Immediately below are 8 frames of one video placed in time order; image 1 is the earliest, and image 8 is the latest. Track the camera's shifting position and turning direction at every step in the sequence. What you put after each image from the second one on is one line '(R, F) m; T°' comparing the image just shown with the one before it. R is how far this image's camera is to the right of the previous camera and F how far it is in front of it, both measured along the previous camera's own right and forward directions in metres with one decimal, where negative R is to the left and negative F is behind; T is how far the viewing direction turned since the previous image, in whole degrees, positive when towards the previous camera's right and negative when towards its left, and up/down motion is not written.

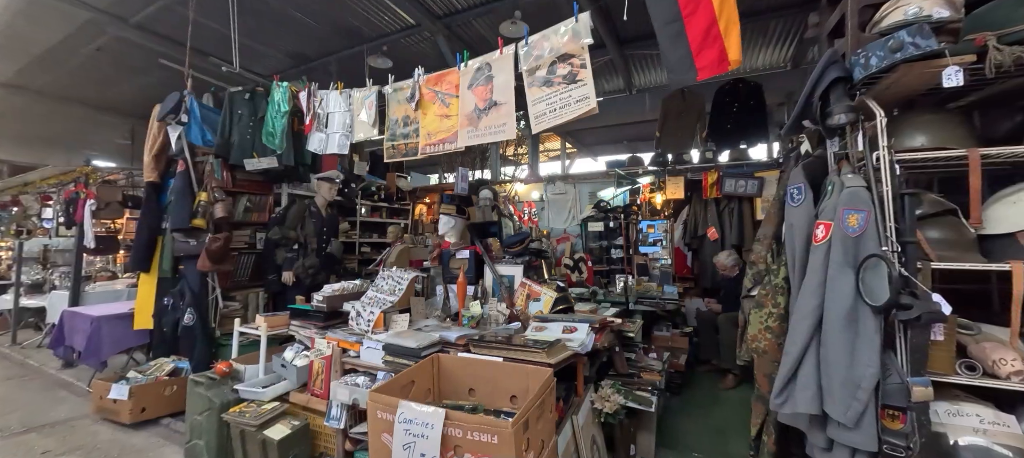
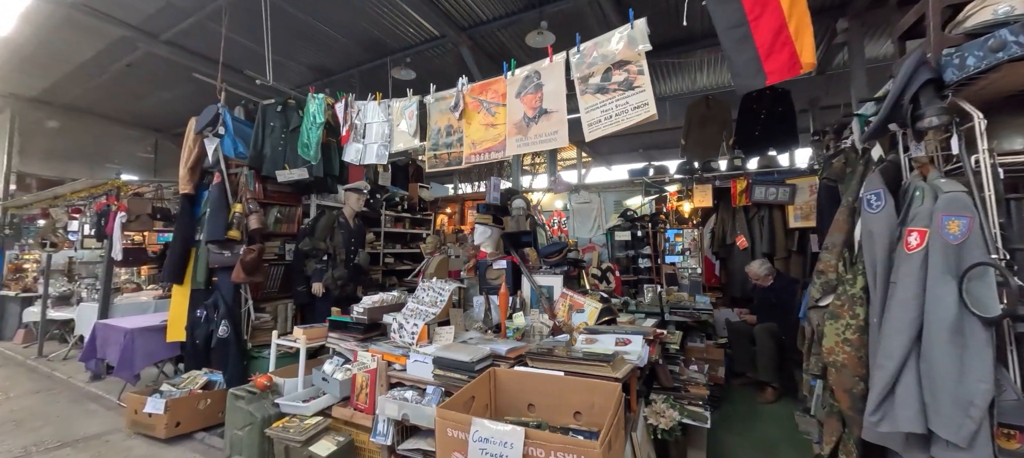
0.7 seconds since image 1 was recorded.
(-0.2, 0.0) m; -1°
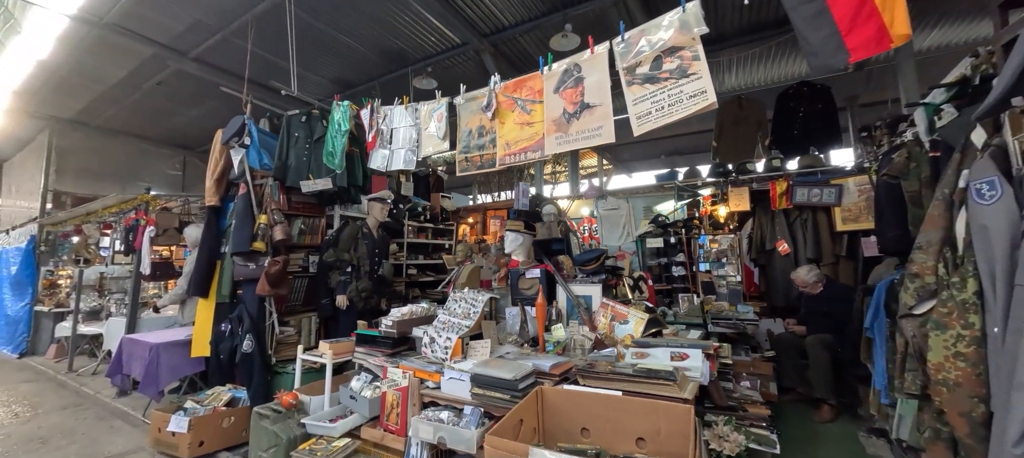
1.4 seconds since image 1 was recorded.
(-0.1, +0.1) m; -2°
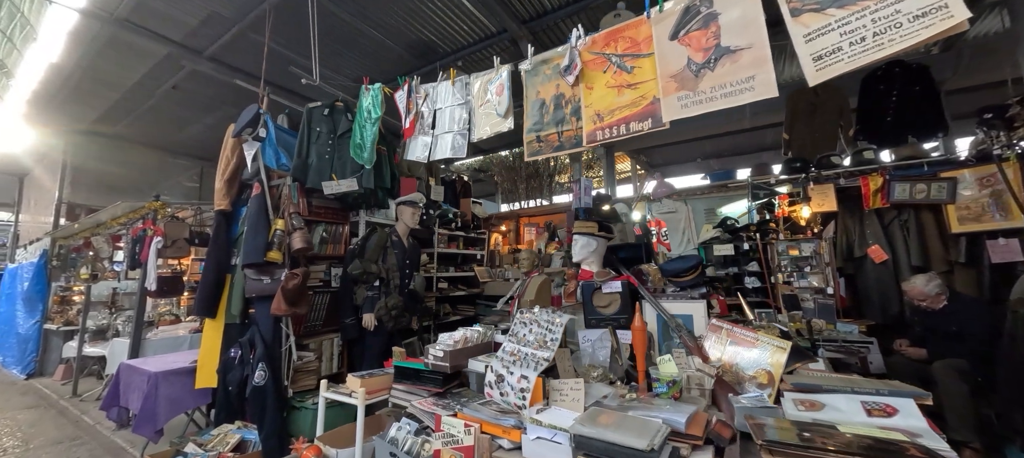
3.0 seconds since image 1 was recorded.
(-0.3, +0.4) m; -2°
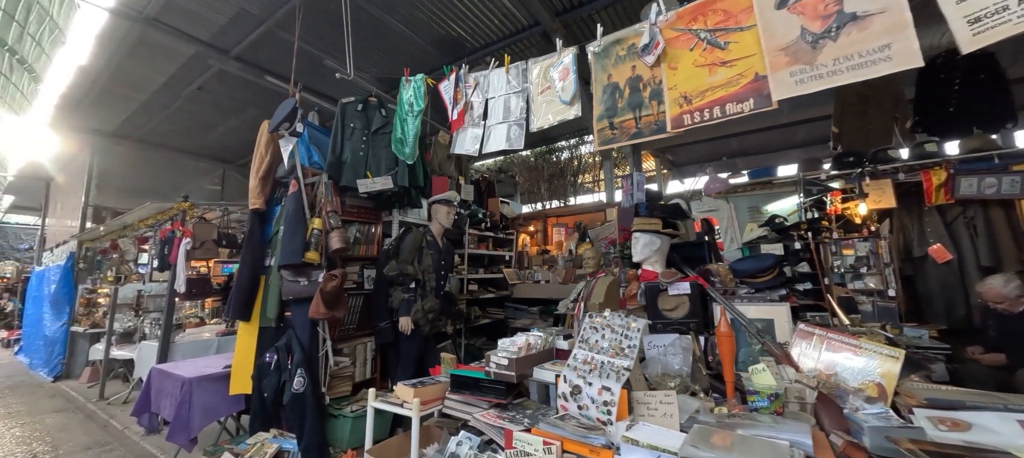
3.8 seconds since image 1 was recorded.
(-0.2, +0.1) m; -1°
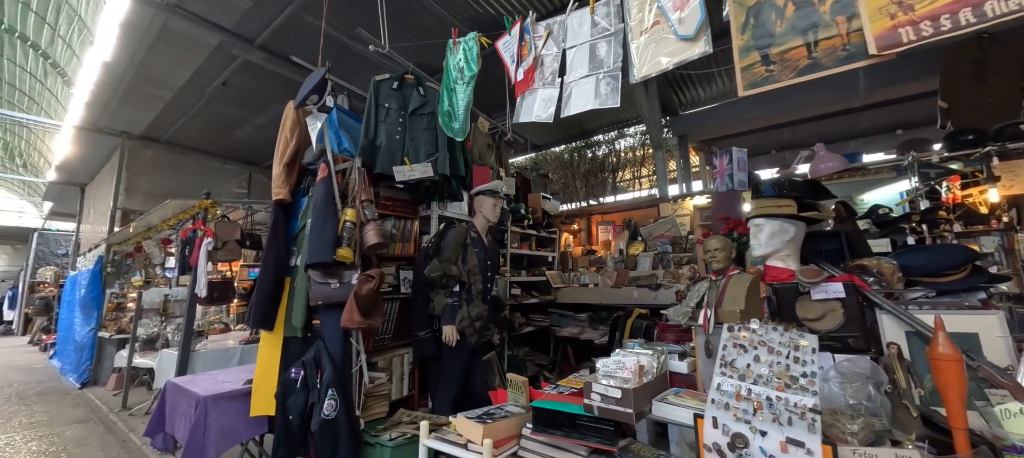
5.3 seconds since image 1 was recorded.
(-0.2, +0.4) m; -3°
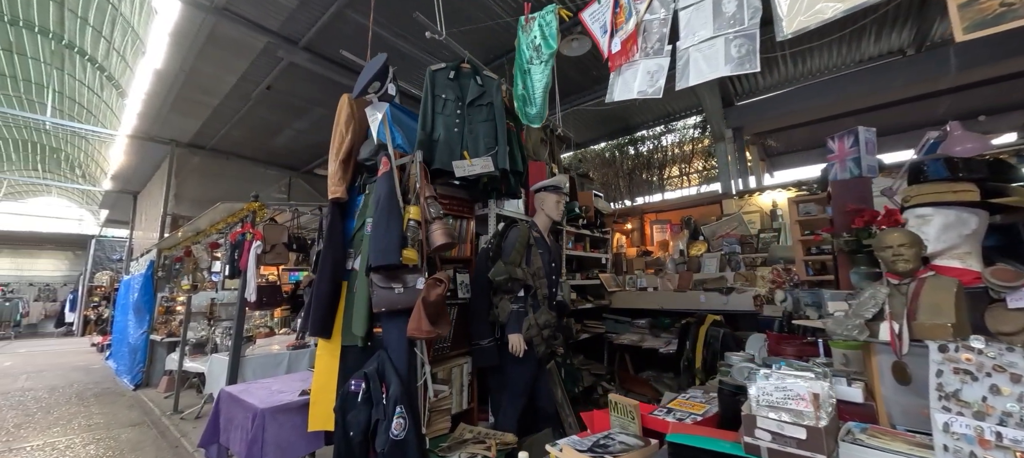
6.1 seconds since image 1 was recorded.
(-0.2, +0.2) m; -4°
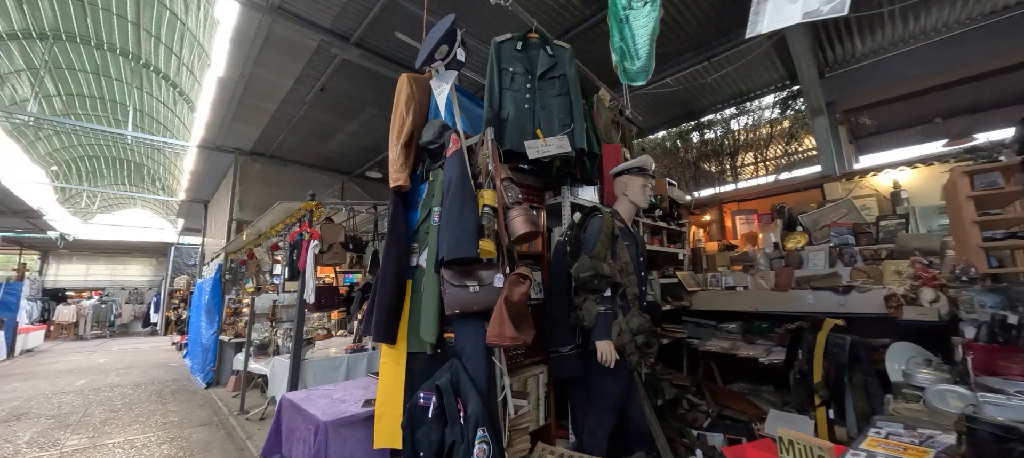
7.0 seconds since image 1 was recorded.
(-0.2, +0.3) m; -6°
